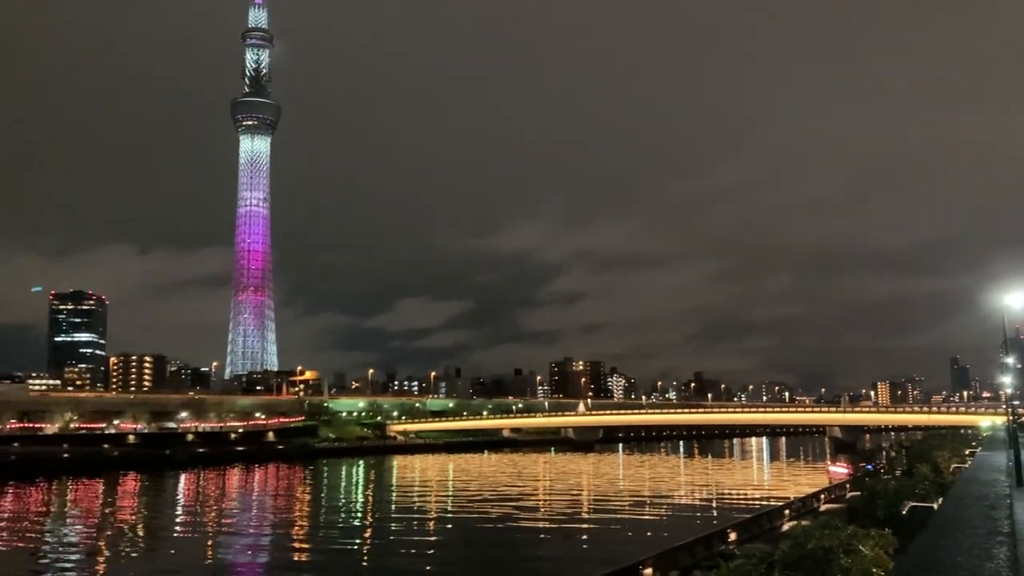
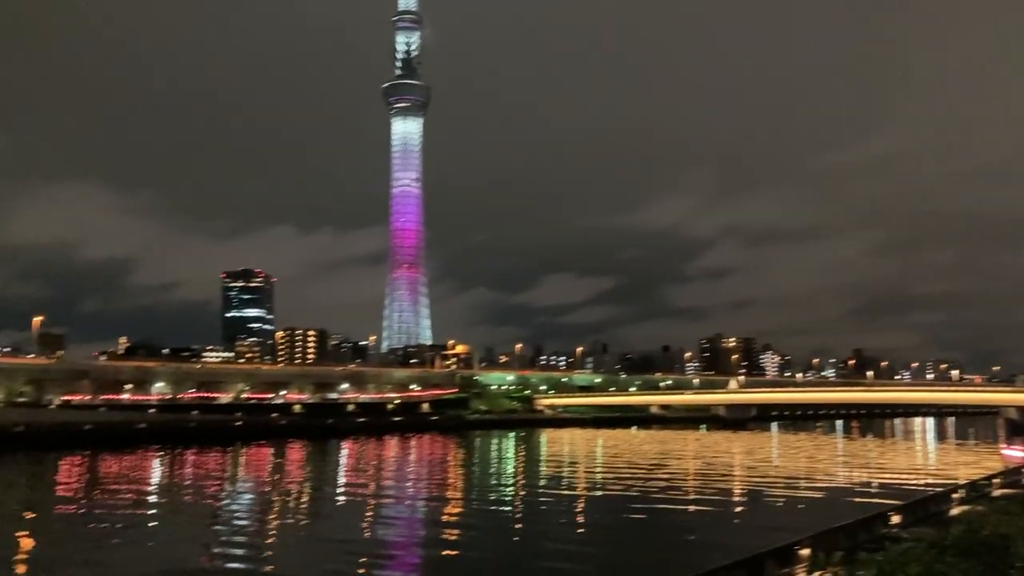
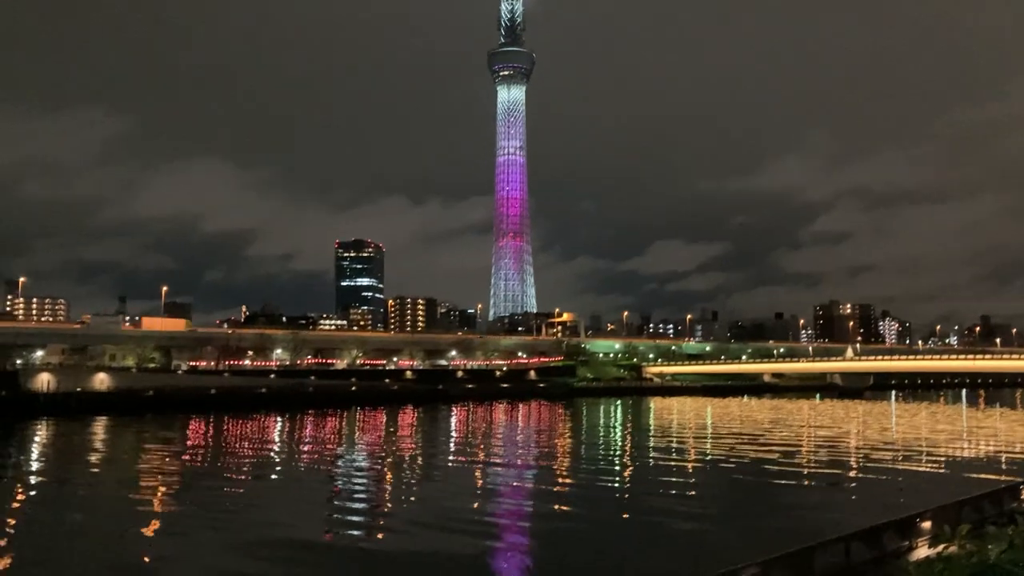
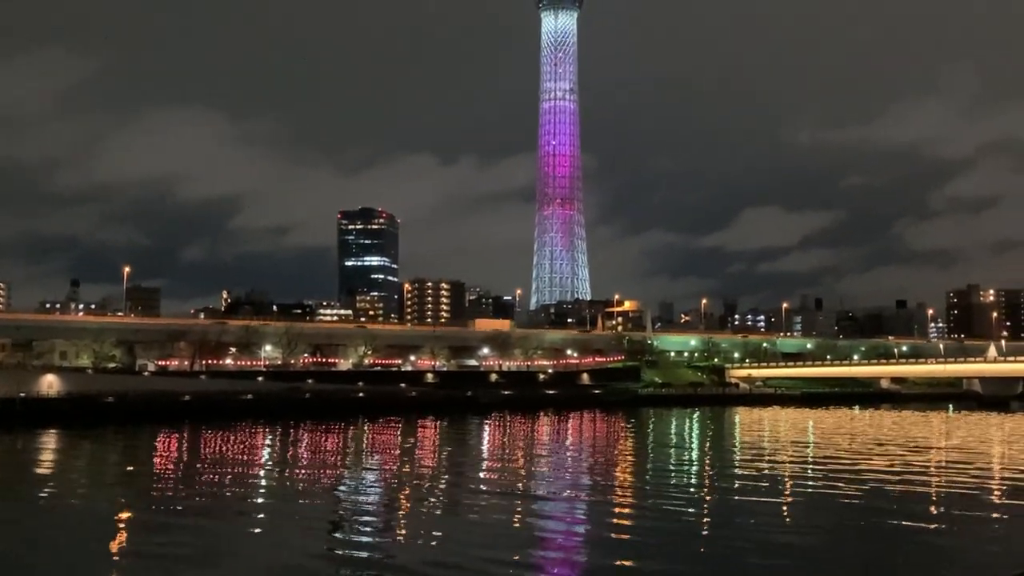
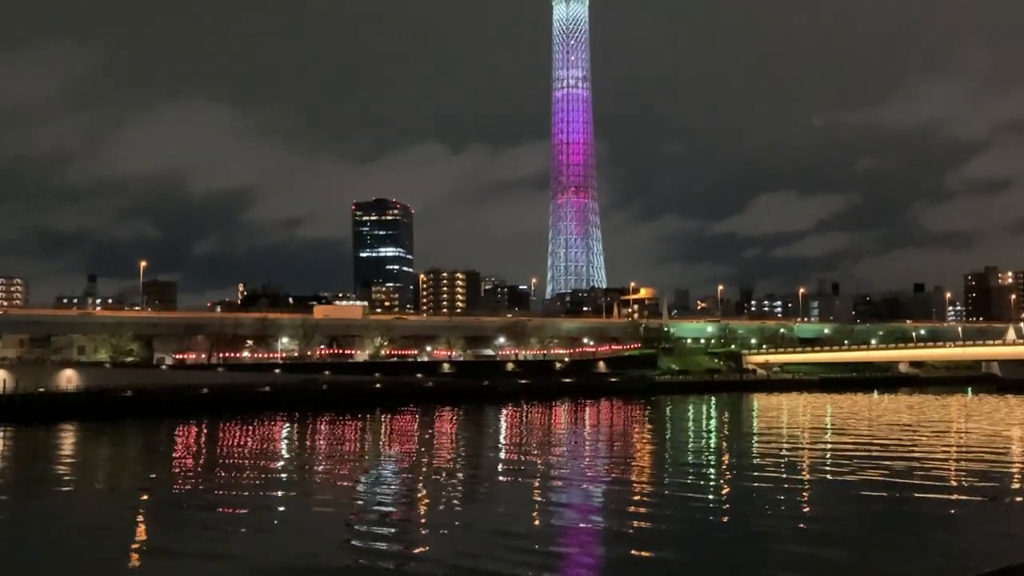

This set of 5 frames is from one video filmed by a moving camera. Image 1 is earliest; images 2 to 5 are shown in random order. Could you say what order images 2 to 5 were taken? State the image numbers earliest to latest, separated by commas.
2, 3, 5, 4
